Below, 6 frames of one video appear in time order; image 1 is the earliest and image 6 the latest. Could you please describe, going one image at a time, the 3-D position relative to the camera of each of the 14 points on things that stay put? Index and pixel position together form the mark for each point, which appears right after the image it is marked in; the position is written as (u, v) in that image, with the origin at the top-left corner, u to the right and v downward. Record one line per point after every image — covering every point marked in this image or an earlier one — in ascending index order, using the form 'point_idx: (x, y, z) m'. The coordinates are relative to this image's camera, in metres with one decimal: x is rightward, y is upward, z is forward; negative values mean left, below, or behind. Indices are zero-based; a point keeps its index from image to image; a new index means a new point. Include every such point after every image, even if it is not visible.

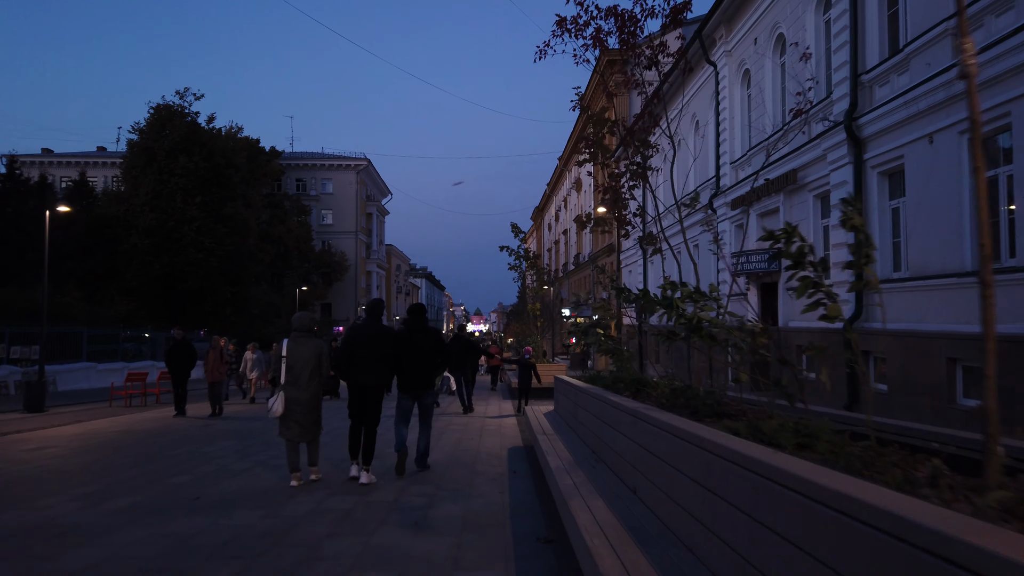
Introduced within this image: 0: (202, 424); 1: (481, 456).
0: (-5.2, -2.3, +12.7) m
1: (-0.4, -2.1, +9.8) m
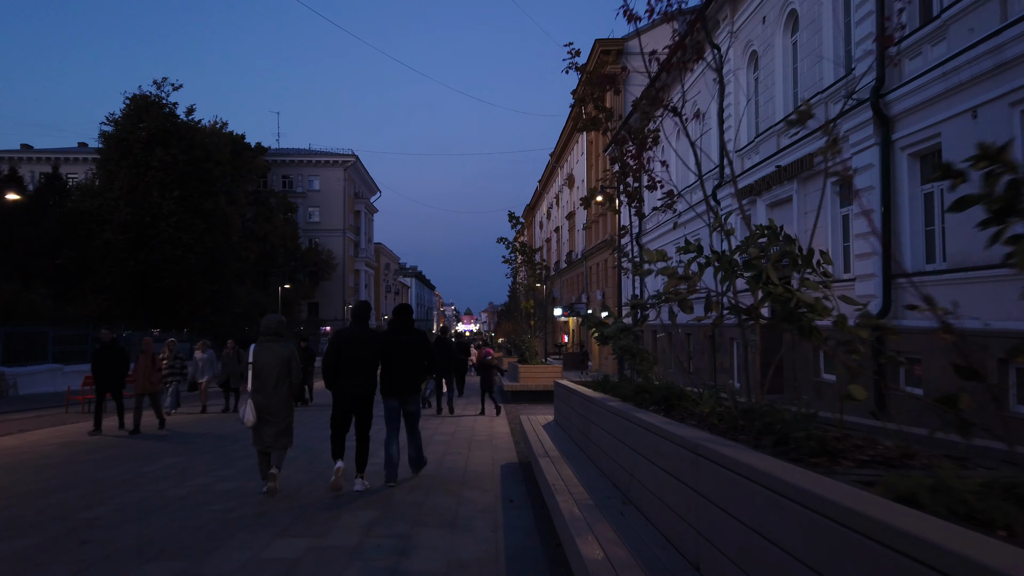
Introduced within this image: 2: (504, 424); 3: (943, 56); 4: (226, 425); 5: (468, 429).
0: (-5.3, -2.2, +11.3) m
1: (-0.5, -2.0, +8.4) m
2: (-0.1, -2.3, +12.6) m
3: (+6.3, +3.4, +11.3) m
4: (-4.7, -2.3, +12.6) m
5: (-0.7, -2.2, +12.1) m
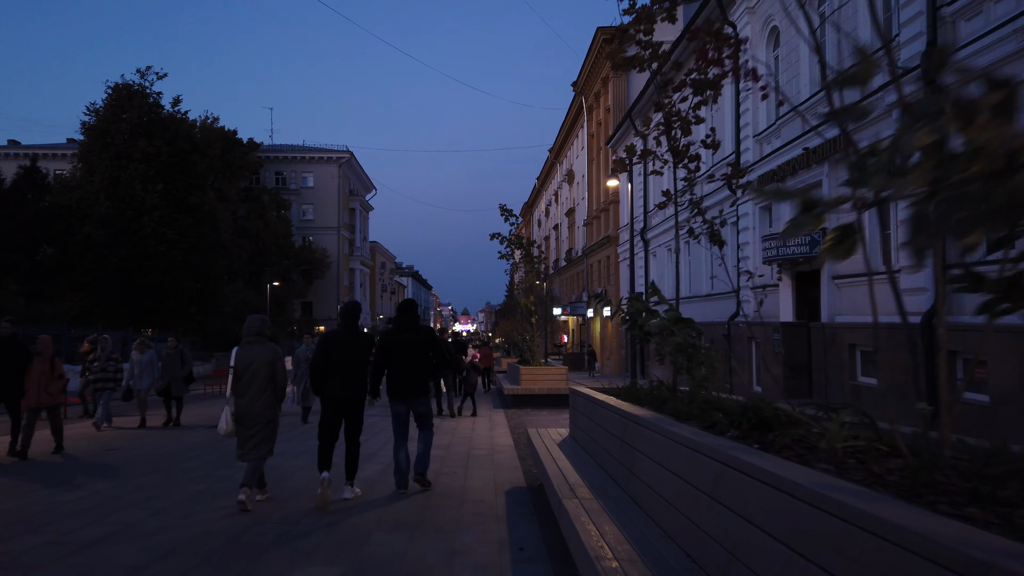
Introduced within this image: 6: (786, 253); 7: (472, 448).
0: (-5.2, -2.1, +9.8) m
1: (-0.4, -1.9, +7.0) m
2: (-0.1, -2.1, +11.2) m
3: (+6.4, +3.5, +9.8) m
4: (-4.7, -2.2, +11.1) m
5: (-0.7, -2.1, +10.6) m
6: (+5.3, +0.7, +14.9) m
7: (-0.5, -2.1, +9.9) m
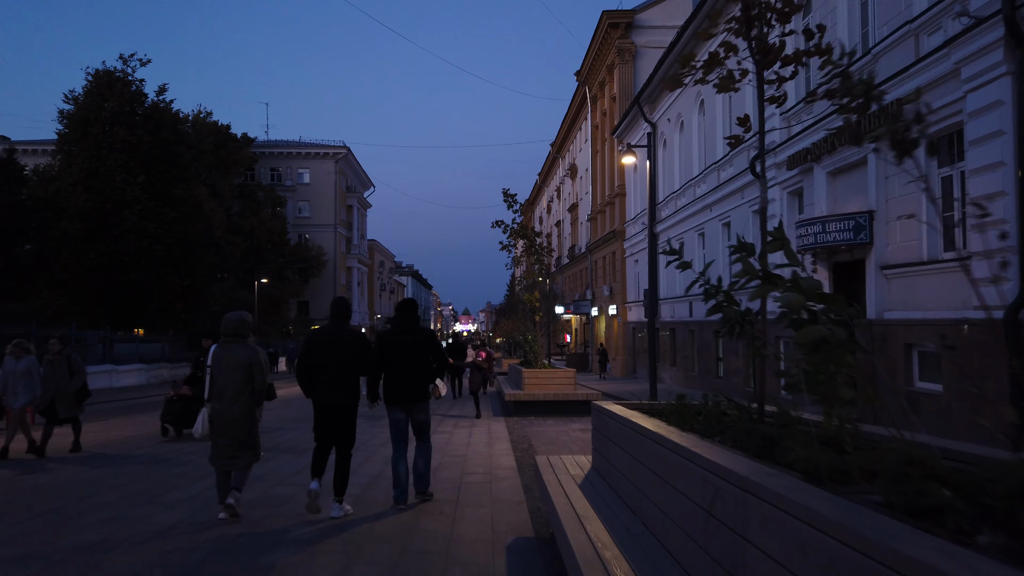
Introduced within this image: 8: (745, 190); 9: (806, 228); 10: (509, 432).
0: (-5.2, -2.0, +8.0) m
1: (-0.4, -1.8, +5.2) m
2: (-0.1, -2.0, +9.4) m
3: (+6.4, +3.6, +8.0) m
4: (-4.6, -2.1, +9.3) m
5: (-0.7, -2.0, +8.8) m
6: (+5.4, +0.8, +13.1) m
7: (-0.5, -1.9, +8.1) m
8: (+5.8, +2.5, +19.3) m
9: (+5.2, +1.1, +13.6) m
10: (0.0, -2.2, +11.8) m
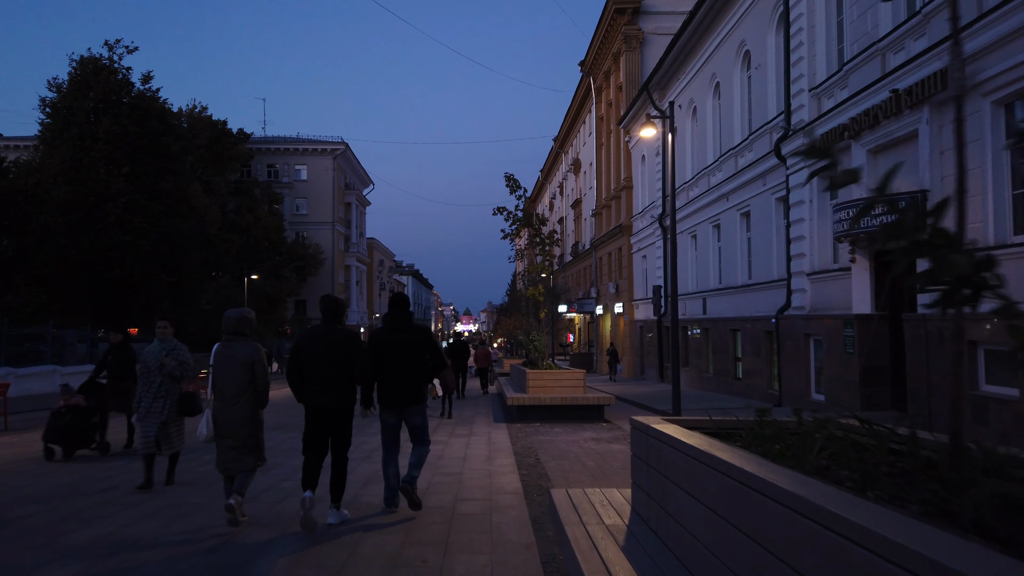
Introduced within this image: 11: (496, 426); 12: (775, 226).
0: (-5.2, -1.8, +6.6) m
1: (-0.3, -1.7, +3.7) m
2: (0.0, -1.9, +7.9) m
3: (+6.4, +3.8, +6.6) m
4: (-4.6, -1.9, +7.8) m
5: (-0.6, -1.8, +7.3) m
6: (+5.4, +1.0, +11.6) m
7: (-0.5, -1.8, +6.6) m
8: (+5.9, +2.6, +17.8) m
9: (+5.3, +1.2, +12.1) m
10: (0.0, -2.1, +10.4) m
11: (-0.2, -2.2, +12.3) m
12: (+6.0, +1.4, +17.4) m
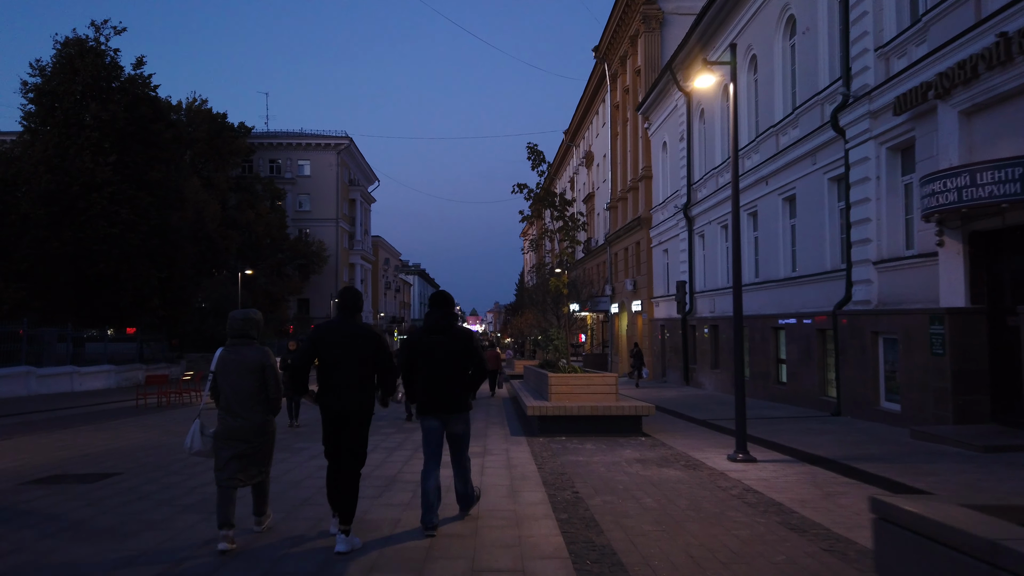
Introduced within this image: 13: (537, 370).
0: (-4.9, -1.7, +4.6) m
1: (-0.1, -1.5, +1.6) m
2: (+0.2, -1.7, +5.8) m
3: (+6.7, +4.0, +4.4) m
4: (-4.3, -1.8, +5.8) m
5: (-0.4, -1.7, +5.3) m
6: (+5.7, +1.1, +9.5) m
7: (-0.2, -1.6, +4.5) m
8: (+6.2, +2.7, +15.7) m
9: (+5.5, +1.4, +10.0) m
10: (+0.3, -1.9, +8.3) m
11: (0.0, -2.1, +10.3) m
12: (+6.3, +1.5, +15.3) m
13: (+0.6, -1.8, +16.9) m
